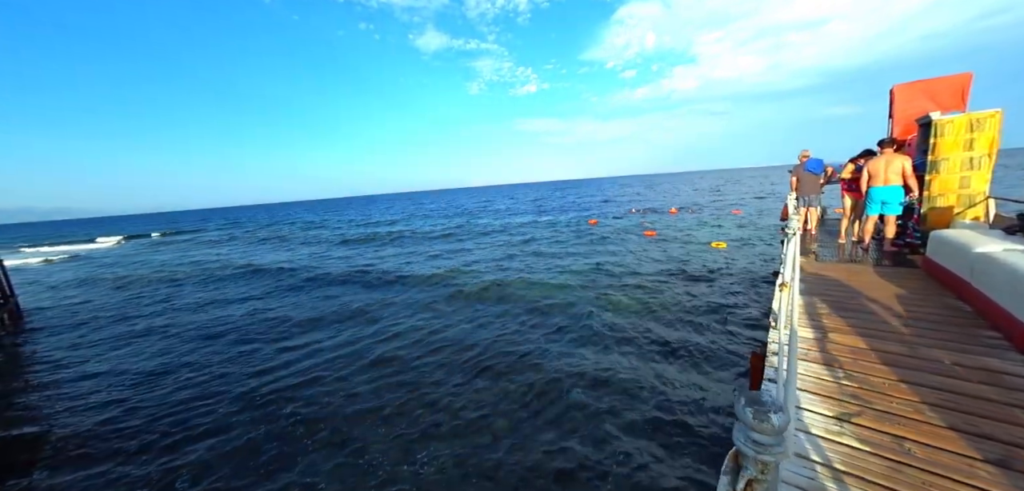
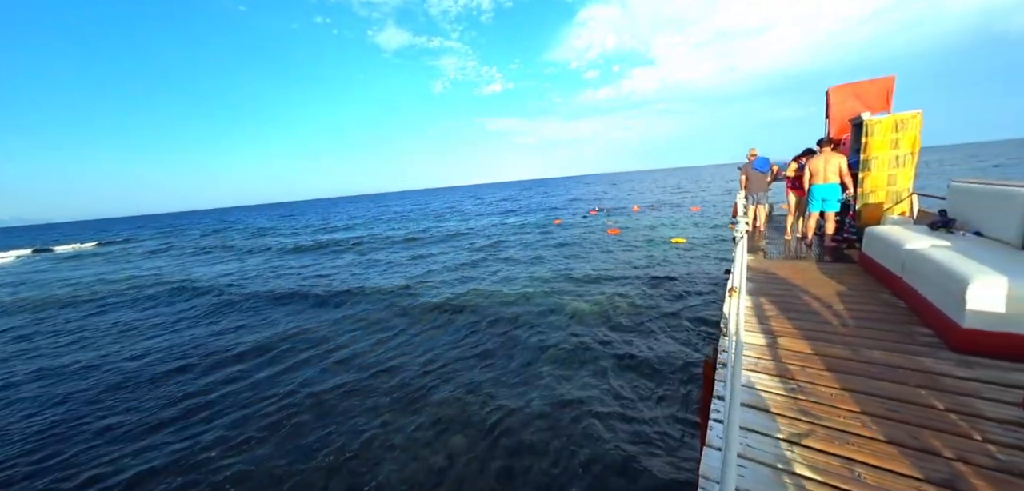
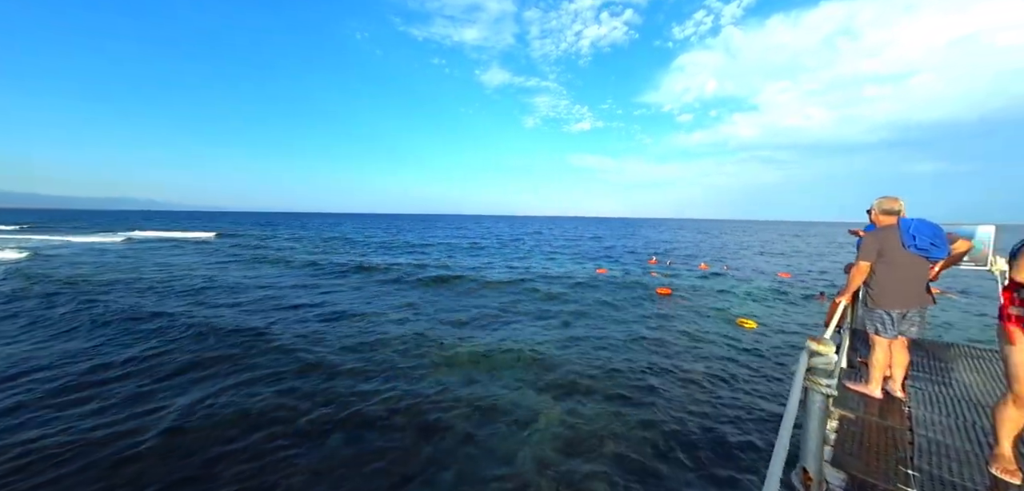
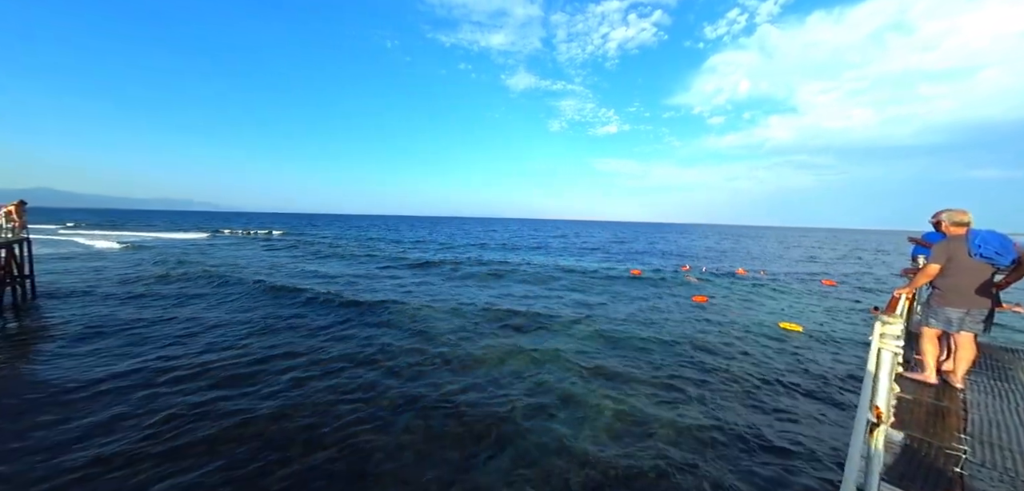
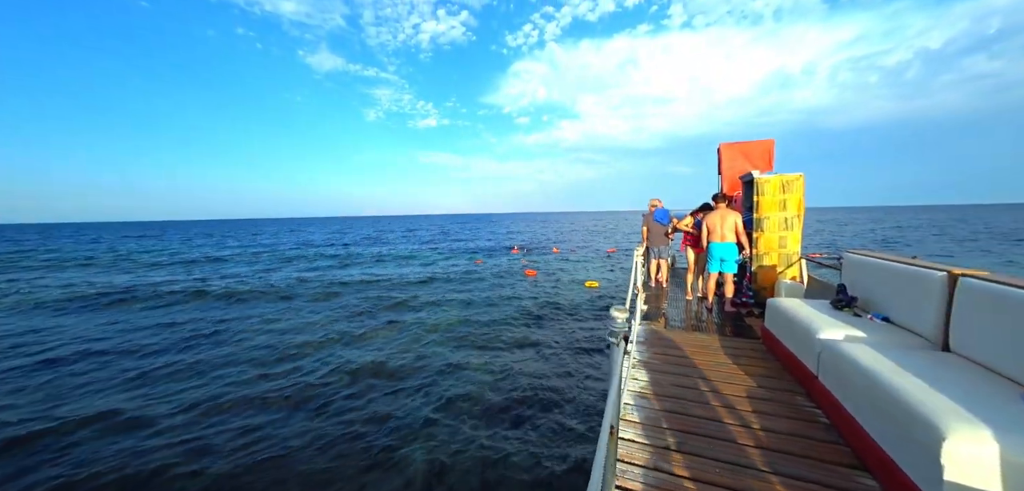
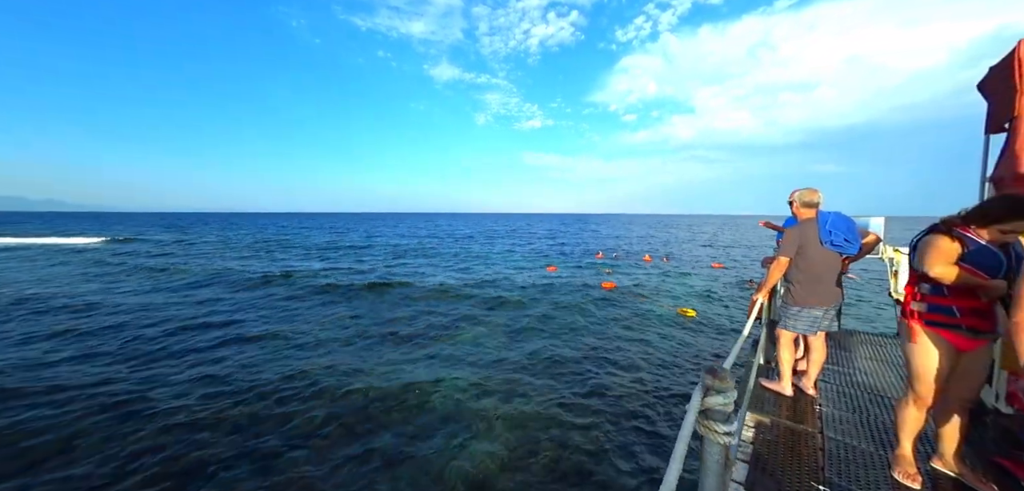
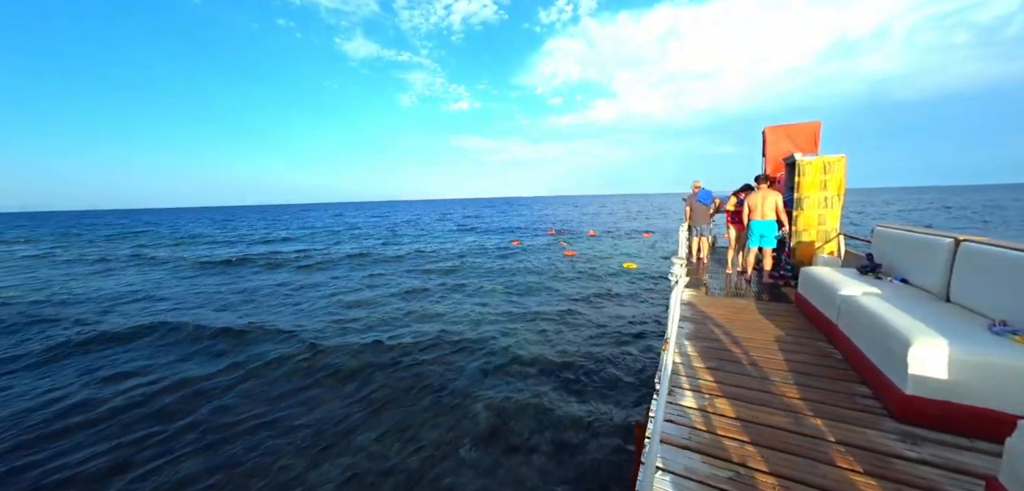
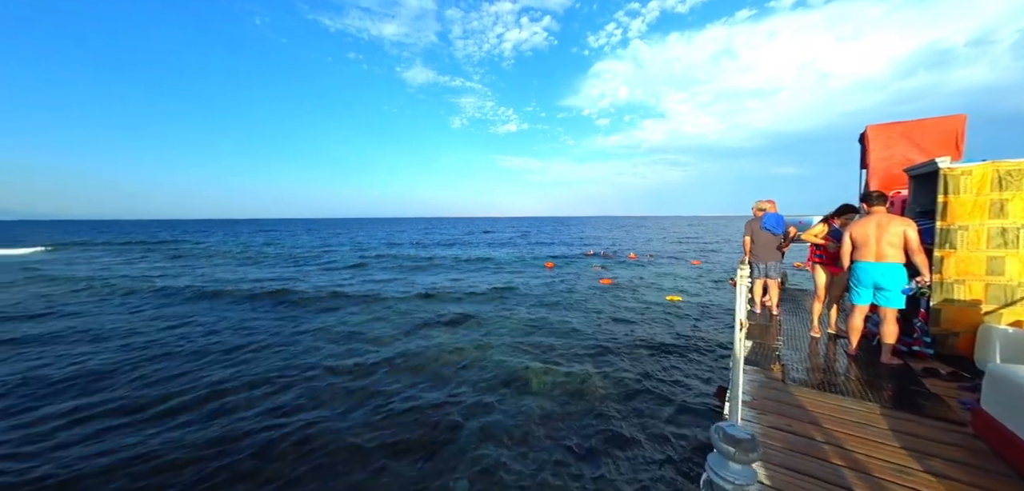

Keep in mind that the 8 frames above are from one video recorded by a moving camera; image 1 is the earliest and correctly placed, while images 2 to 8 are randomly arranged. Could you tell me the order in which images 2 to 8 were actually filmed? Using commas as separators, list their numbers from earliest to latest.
2, 7, 5, 8, 4, 3, 6
